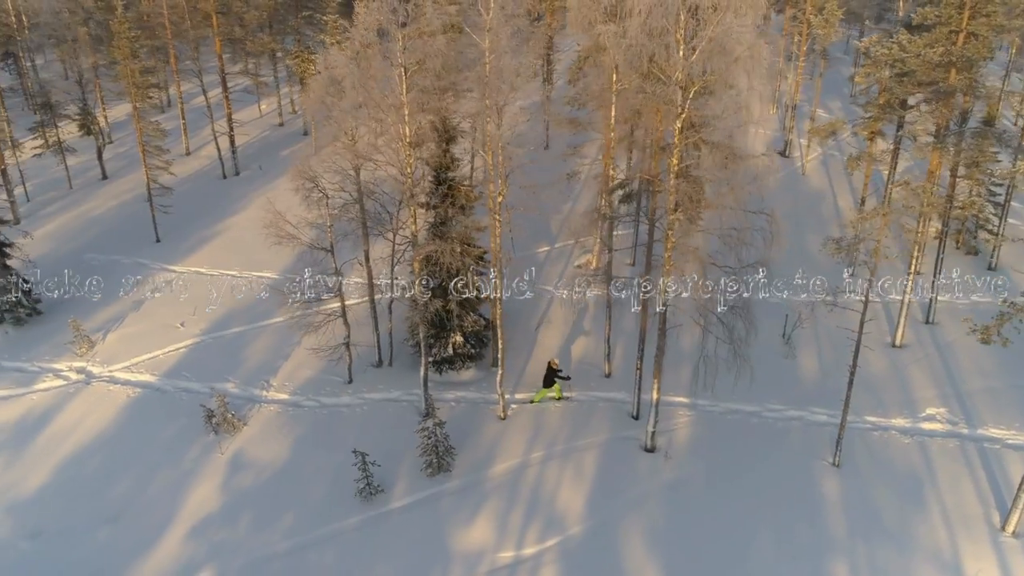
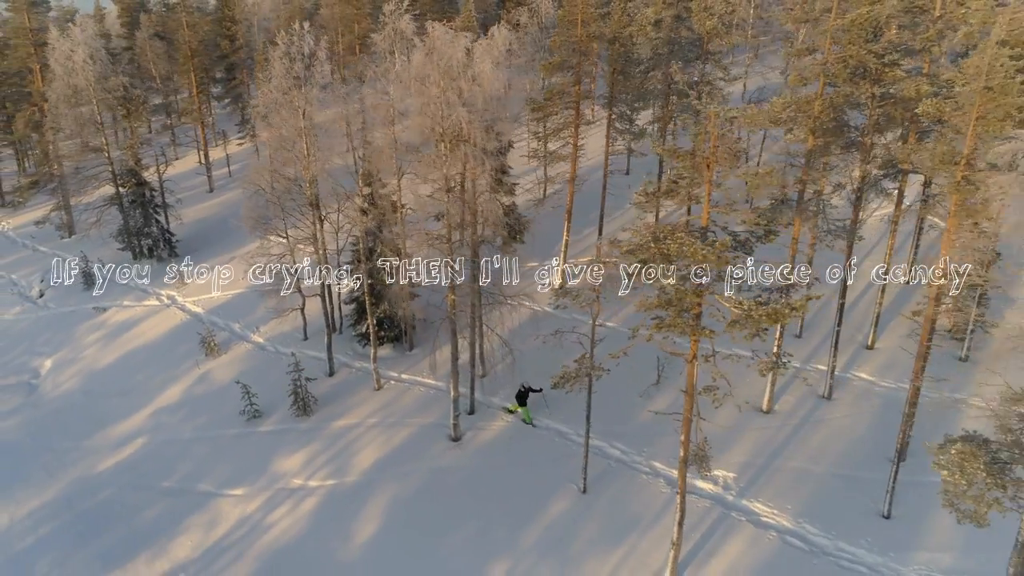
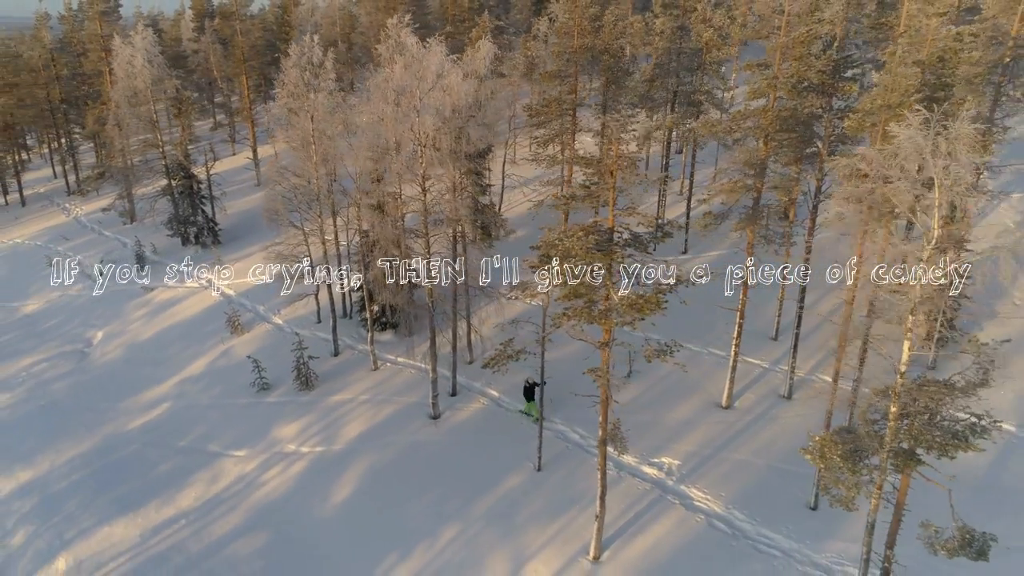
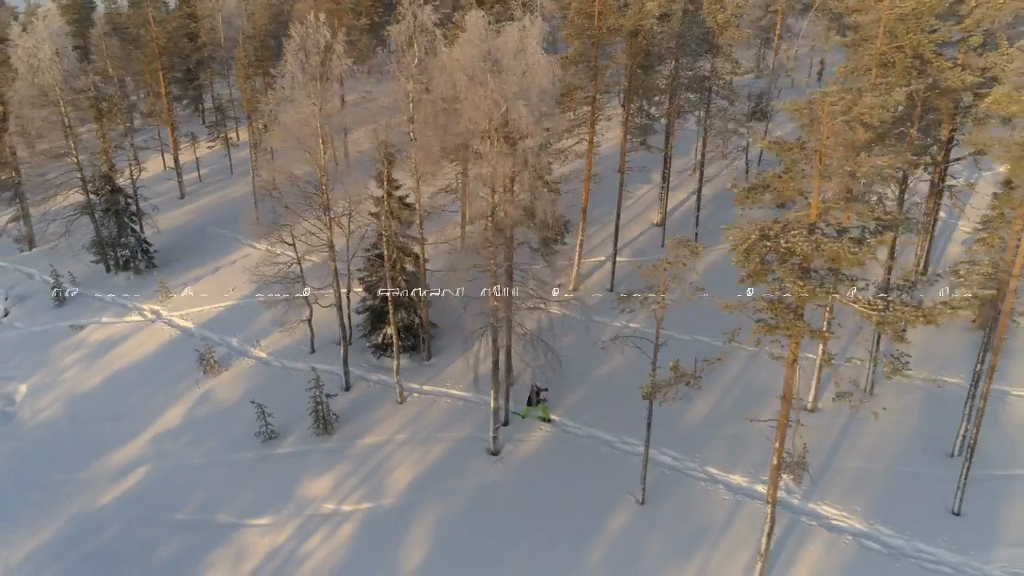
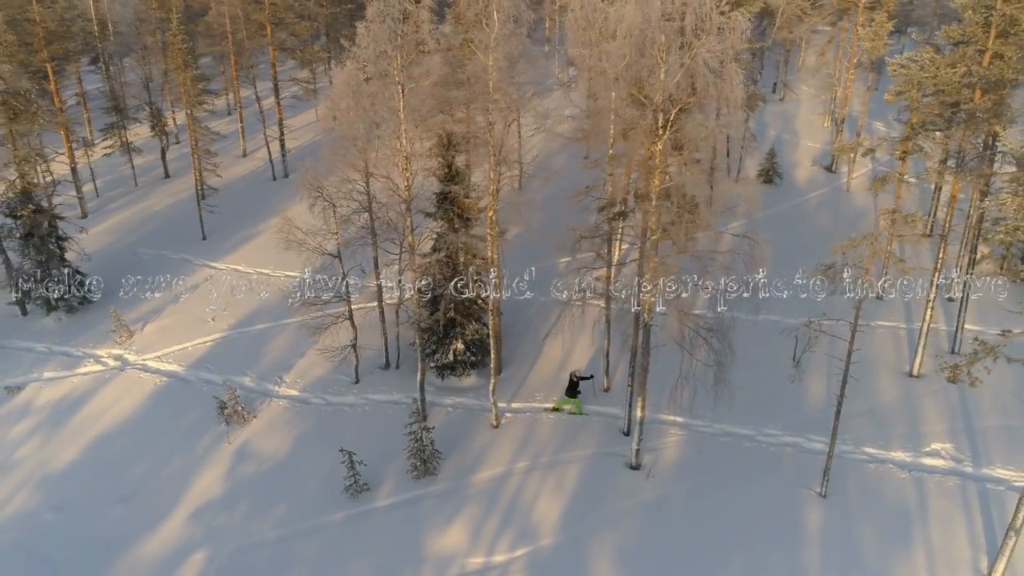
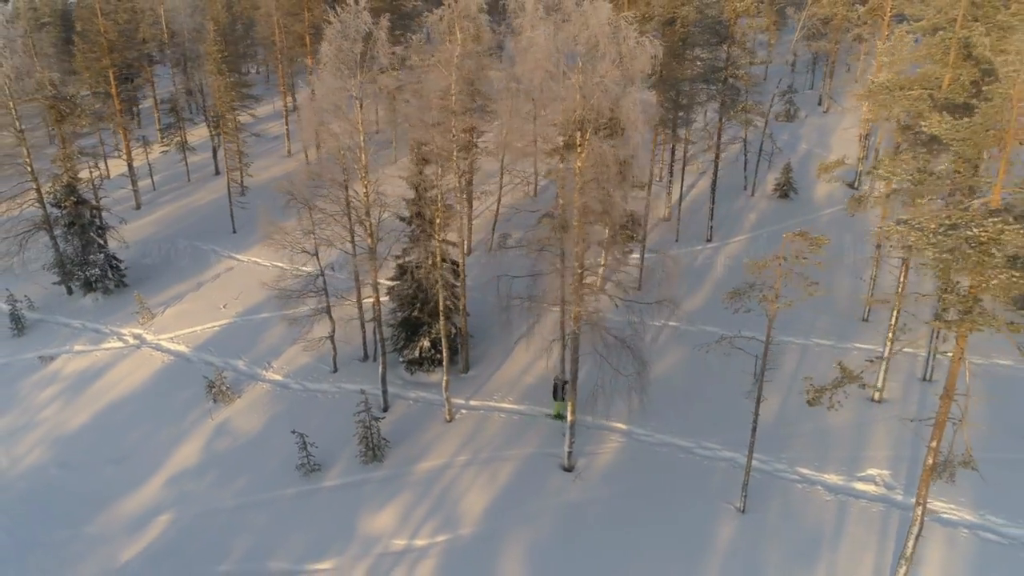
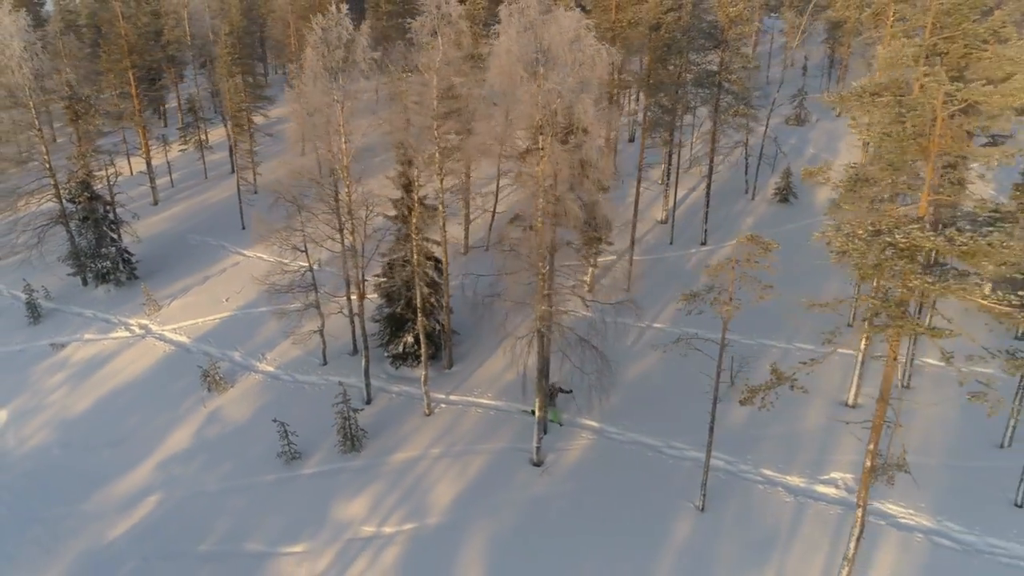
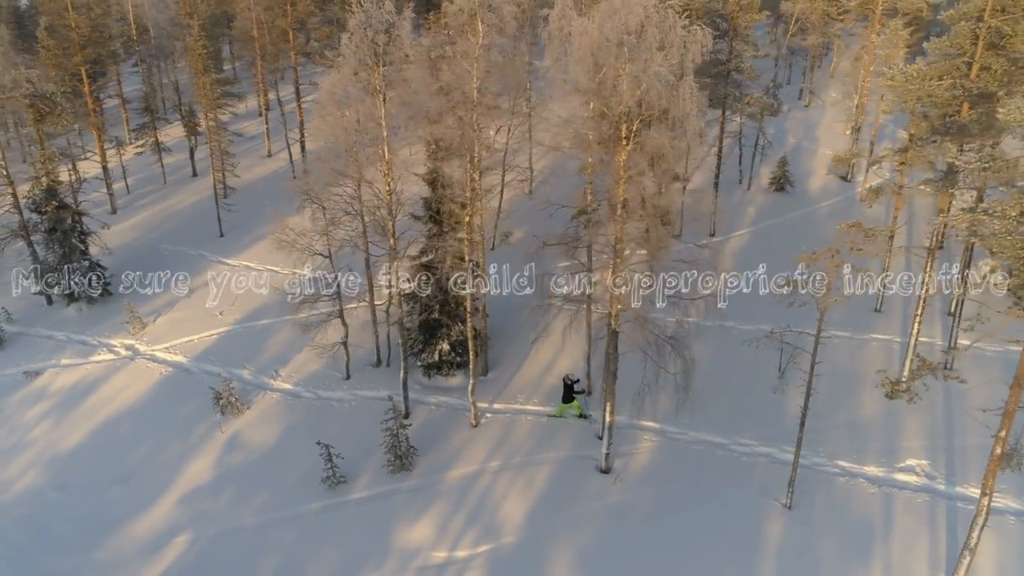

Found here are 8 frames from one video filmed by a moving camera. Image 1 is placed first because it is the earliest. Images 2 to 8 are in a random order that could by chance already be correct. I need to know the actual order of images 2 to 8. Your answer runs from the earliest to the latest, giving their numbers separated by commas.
5, 8, 6, 7, 4, 2, 3
